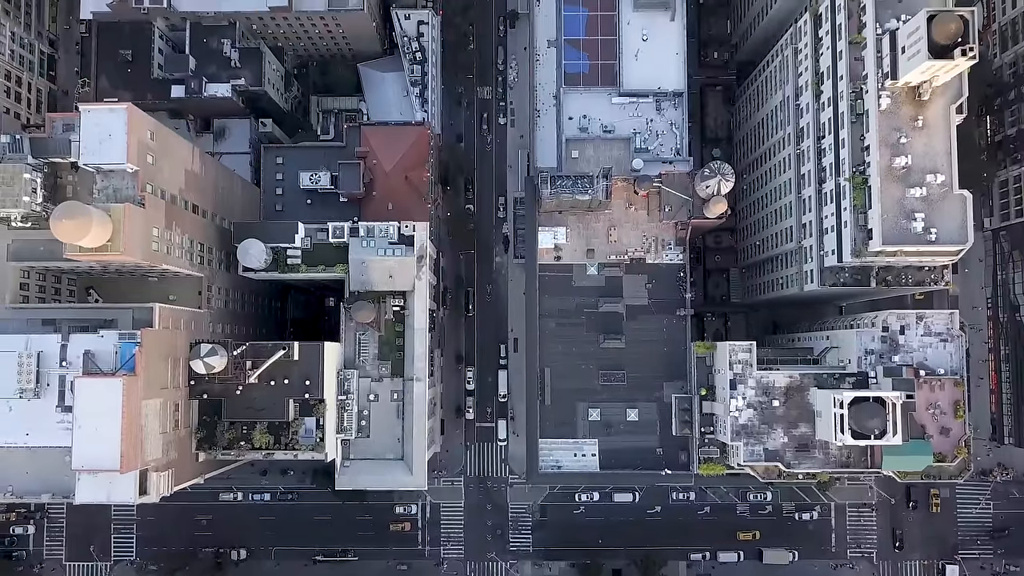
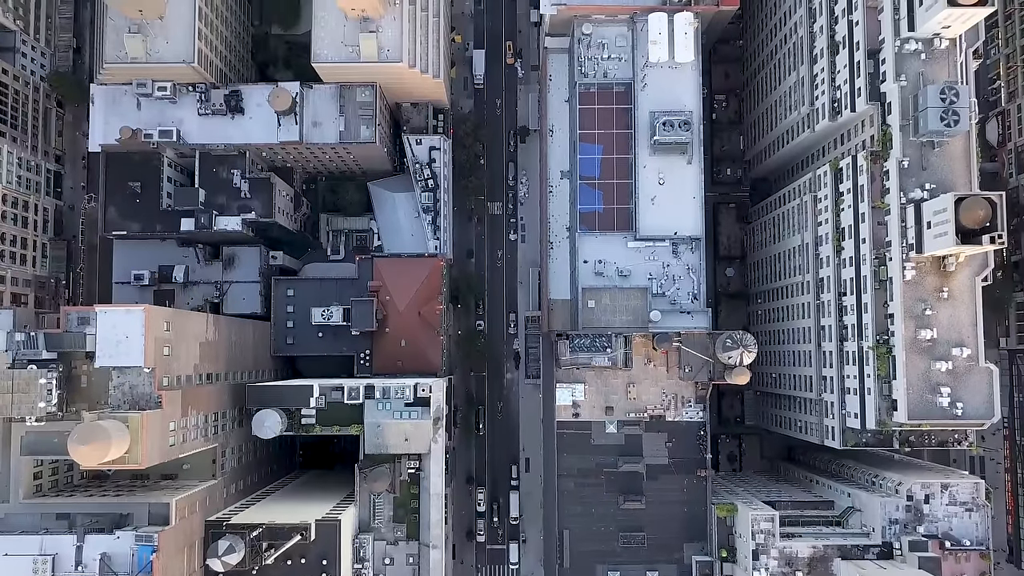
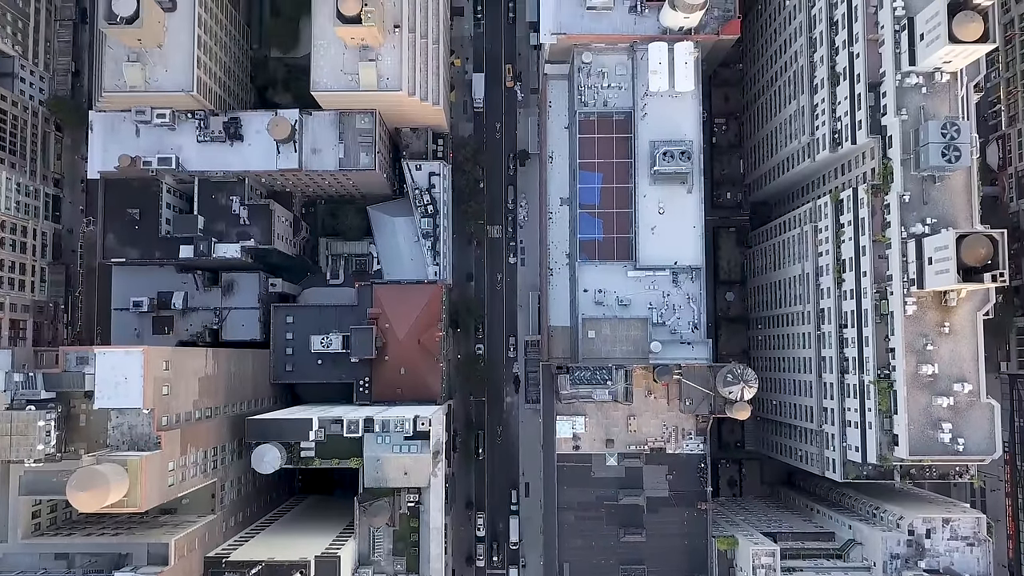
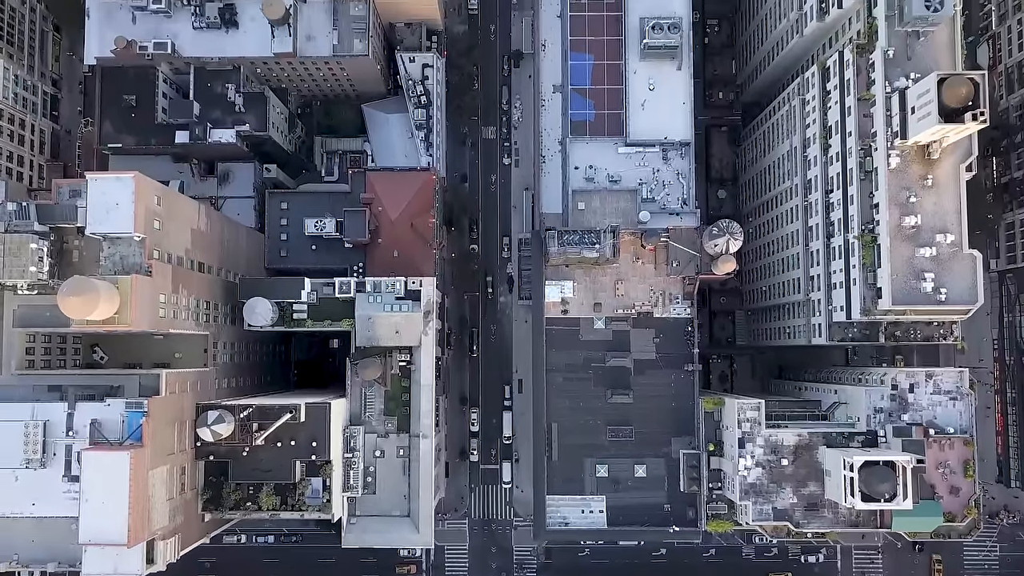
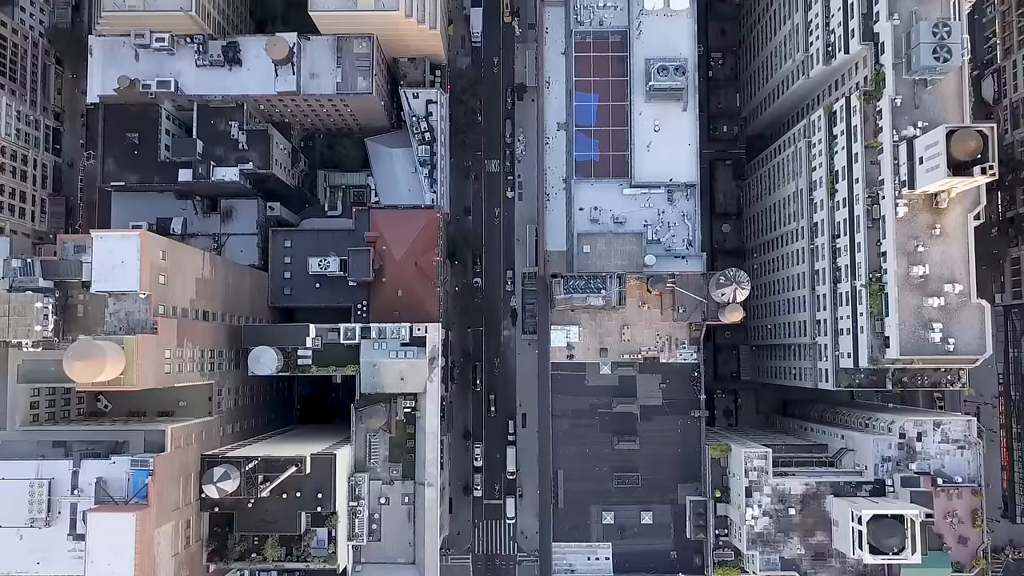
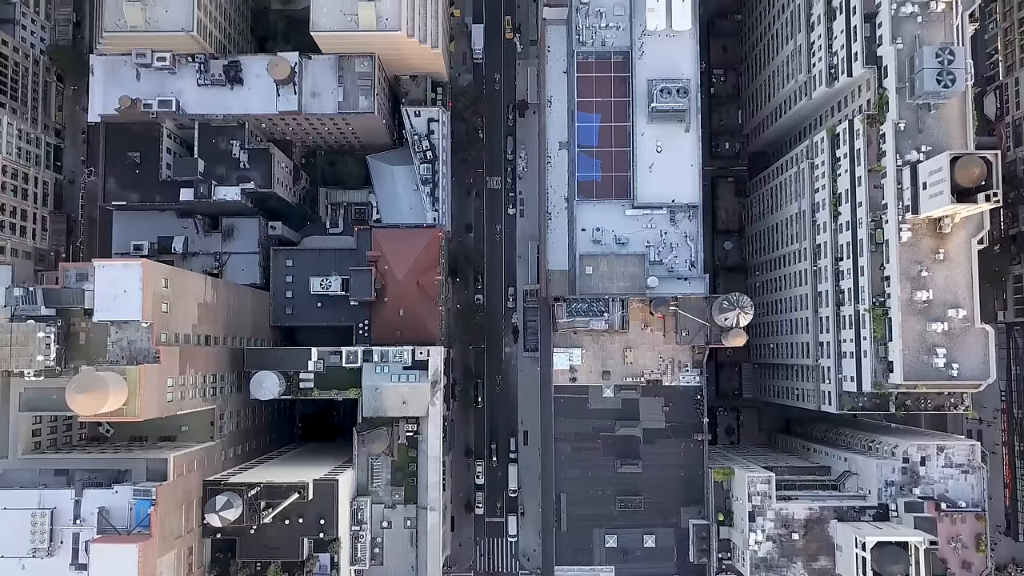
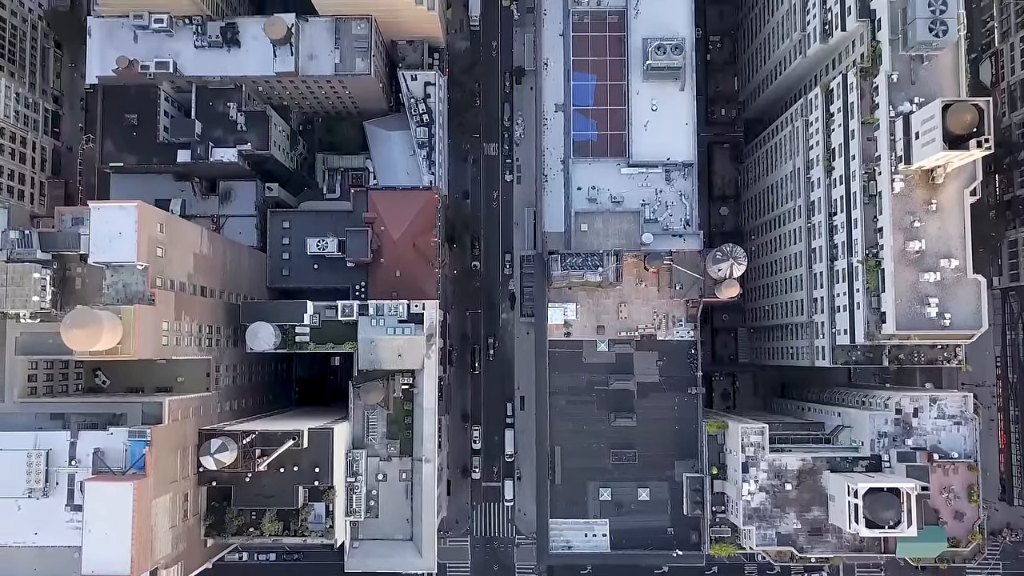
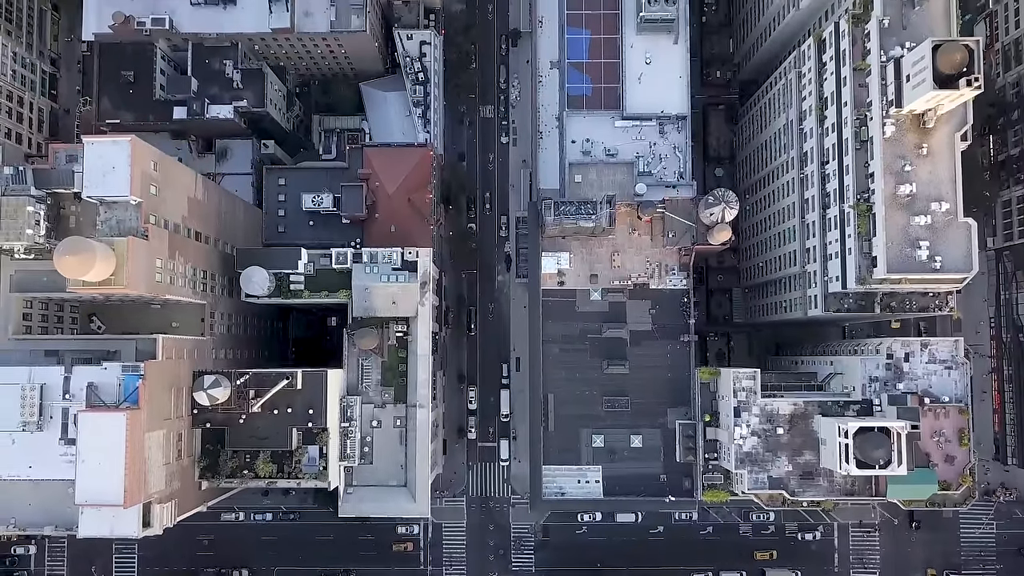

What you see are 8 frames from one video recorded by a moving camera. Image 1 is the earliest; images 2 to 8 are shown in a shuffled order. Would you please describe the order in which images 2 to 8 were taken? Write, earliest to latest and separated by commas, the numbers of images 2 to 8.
8, 4, 7, 5, 6, 2, 3
